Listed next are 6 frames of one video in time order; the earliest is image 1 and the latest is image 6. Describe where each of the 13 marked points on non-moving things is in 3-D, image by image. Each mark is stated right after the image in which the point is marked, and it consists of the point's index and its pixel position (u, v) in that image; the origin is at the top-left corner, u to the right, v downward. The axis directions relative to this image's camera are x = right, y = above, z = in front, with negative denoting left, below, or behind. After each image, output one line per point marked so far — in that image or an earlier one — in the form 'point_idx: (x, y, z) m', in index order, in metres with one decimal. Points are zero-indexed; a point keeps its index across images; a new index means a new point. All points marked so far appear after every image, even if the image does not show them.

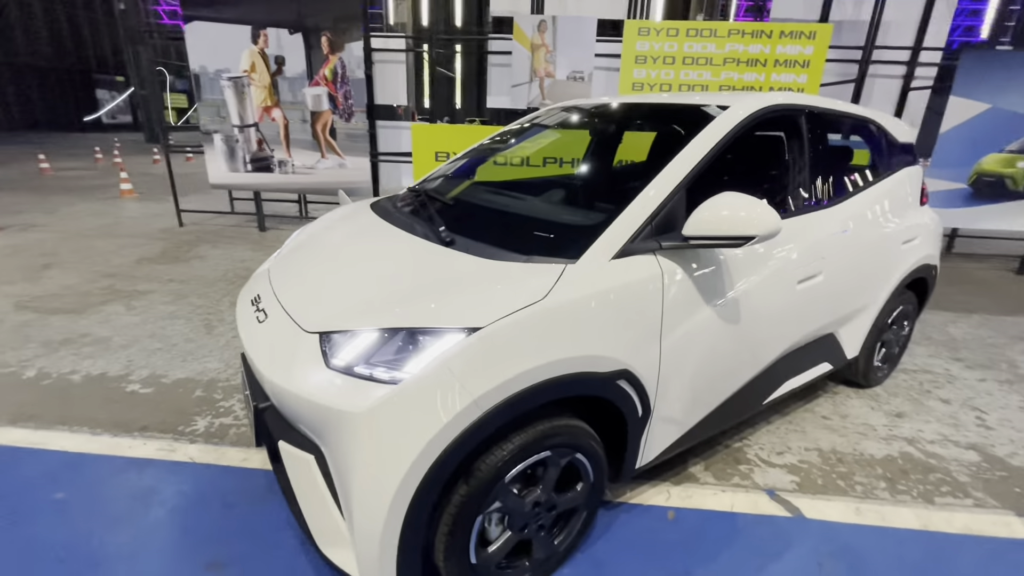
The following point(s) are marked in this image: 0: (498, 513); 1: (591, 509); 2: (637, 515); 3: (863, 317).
0: (-0.1, -0.8, +1.6) m
1: (+0.3, -0.9, +1.9) m
2: (+0.6, -1.0, +2.2) m
3: (+2.1, -0.2, +2.9) m
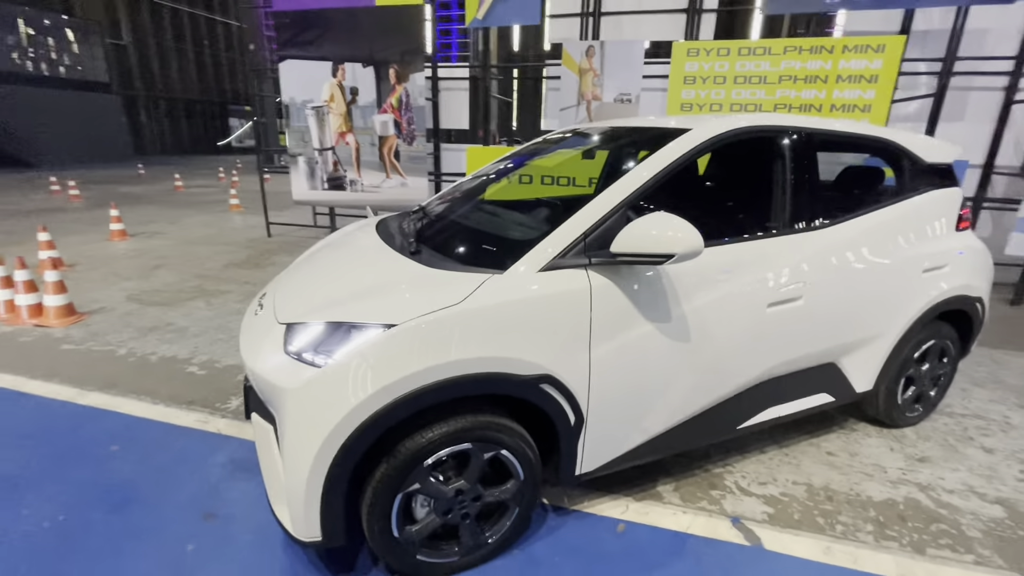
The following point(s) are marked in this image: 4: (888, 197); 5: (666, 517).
0: (-0.3, -0.8, +1.8) m
1: (0.0, -0.9, +2.0) m
2: (+0.3, -1.1, +2.2) m
3: (+2.0, -0.3, +2.7) m
4: (+2.1, +0.5, +2.7) m
5: (+0.7, -1.1, +2.3) m
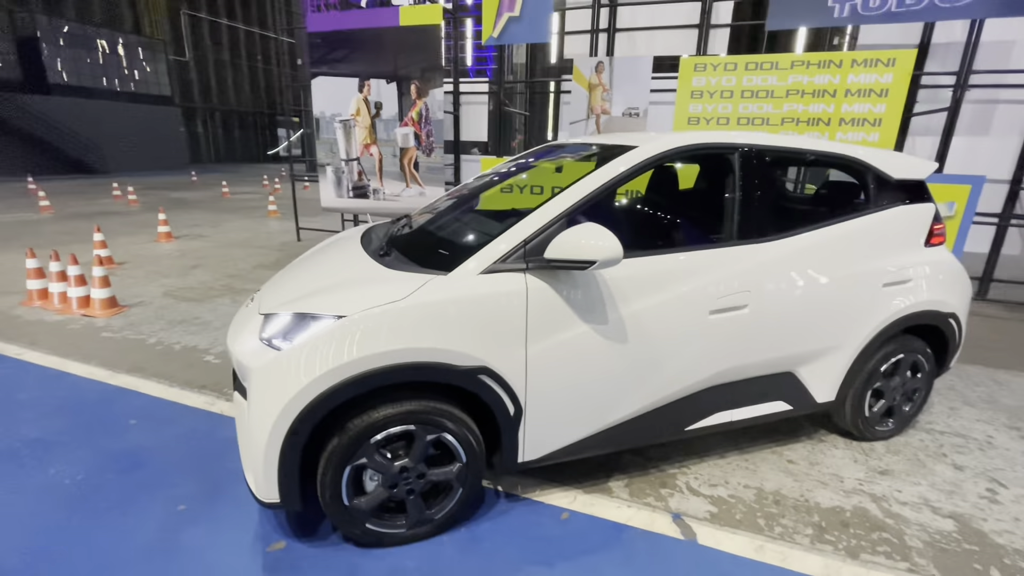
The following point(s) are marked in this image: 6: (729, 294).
0: (-0.6, -0.8, +2.0) m
1: (-0.2, -0.9, +2.2) m
2: (+0.1, -1.1, +2.4) m
3: (+1.8, -0.4, +2.7) m
4: (+1.9, +0.4, +2.8) m
5: (+0.5, -1.1, +2.4) m
6: (+1.1, 0.0, +2.4) m
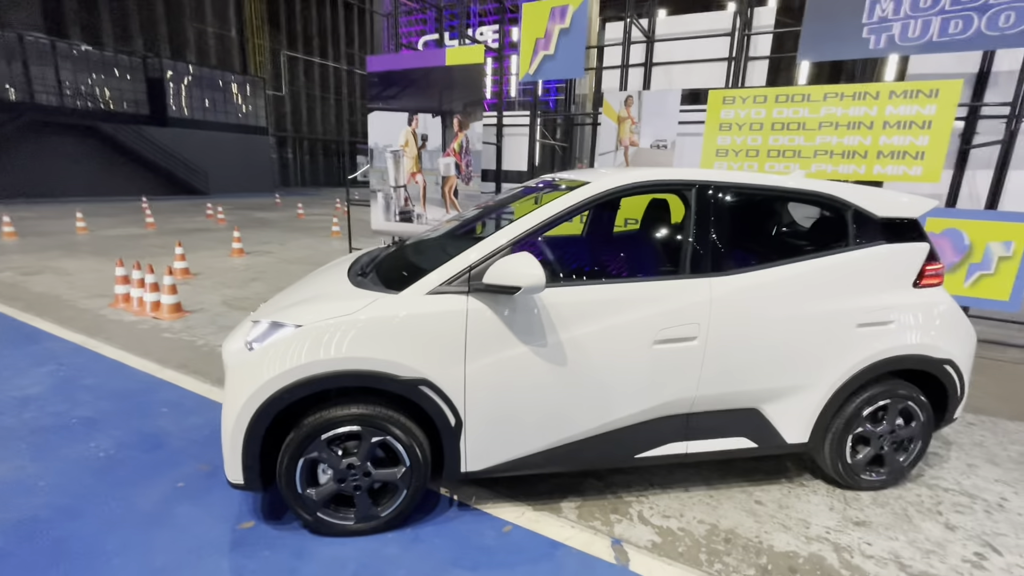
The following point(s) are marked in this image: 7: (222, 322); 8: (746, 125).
0: (-0.9, -0.8, +2.3) m
1: (-0.5, -1.0, +2.4) m
2: (-0.2, -1.2, +2.6) m
3: (+1.6, -0.6, +2.7) m
4: (+1.8, +0.2, +2.7) m
5: (+0.2, -1.3, +2.5) m
6: (+0.8, -0.2, +2.4) m
7: (-3.4, -0.4, +5.5) m
8: (+2.9, +2.0, +5.9) m
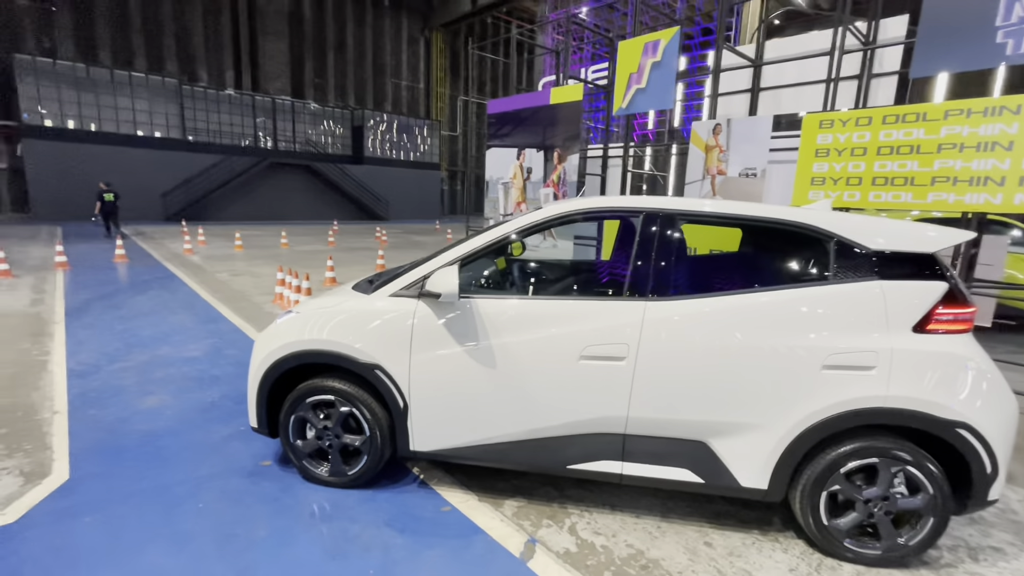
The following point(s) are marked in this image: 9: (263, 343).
0: (-1.3, -0.8, +3.0) m
1: (-0.9, -1.1, +2.9) m
2: (-0.5, -1.3, +3.0) m
3: (+1.3, -0.8, +2.5) m
4: (+1.5, 0.0, +2.6) m
5: (-0.2, -1.3, +2.8) m
6: (+0.5, -0.3, +2.6) m
7: (-2.5, -0.5, +6.8) m
8: (+3.7, +1.5, +5.2) m
9: (-1.5, -0.4, +3.0) m
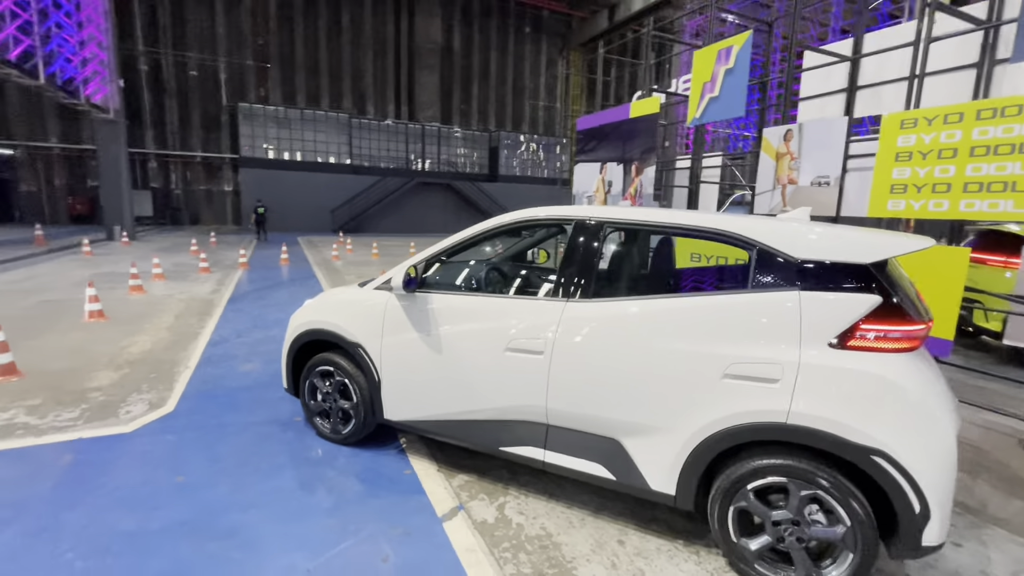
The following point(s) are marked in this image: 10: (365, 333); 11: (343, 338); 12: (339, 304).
0: (-1.5, -0.8, +3.7) m
1: (-1.2, -1.0, +3.5) m
2: (-0.8, -1.3, +3.5) m
3: (+0.8, -0.8, +2.6) m
4: (+1.0, 0.0, +2.6) m
5: (-0.5, -1.3, +3.2) m
6: (+0.1, -0.3, +2.8) m
7: (-1.6, -0.5, +7.8) m
8: (+4.0, +1.3, +4.5) m
9: (-1.7, -0.3, +3.8) m
10: (-1.0, -0.3, +3.4) m
11: (-1.2, -0.4, +3.5) m
12: (-1.3, -0.1, +3.5) m
